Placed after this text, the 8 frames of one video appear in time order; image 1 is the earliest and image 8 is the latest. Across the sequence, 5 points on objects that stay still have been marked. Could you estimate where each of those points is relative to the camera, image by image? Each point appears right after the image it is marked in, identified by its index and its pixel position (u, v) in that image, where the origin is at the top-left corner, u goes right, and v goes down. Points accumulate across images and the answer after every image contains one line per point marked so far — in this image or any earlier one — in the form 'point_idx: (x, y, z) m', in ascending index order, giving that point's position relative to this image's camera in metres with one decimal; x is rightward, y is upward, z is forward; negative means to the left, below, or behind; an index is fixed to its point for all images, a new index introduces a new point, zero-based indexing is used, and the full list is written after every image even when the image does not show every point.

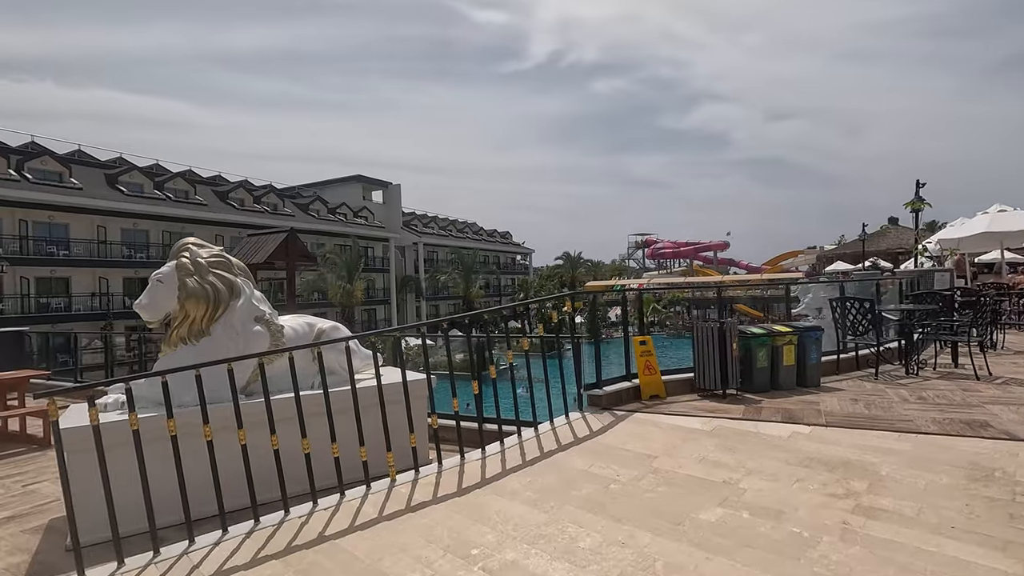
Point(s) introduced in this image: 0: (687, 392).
0: (+2.3, -1.4, +7.1) m
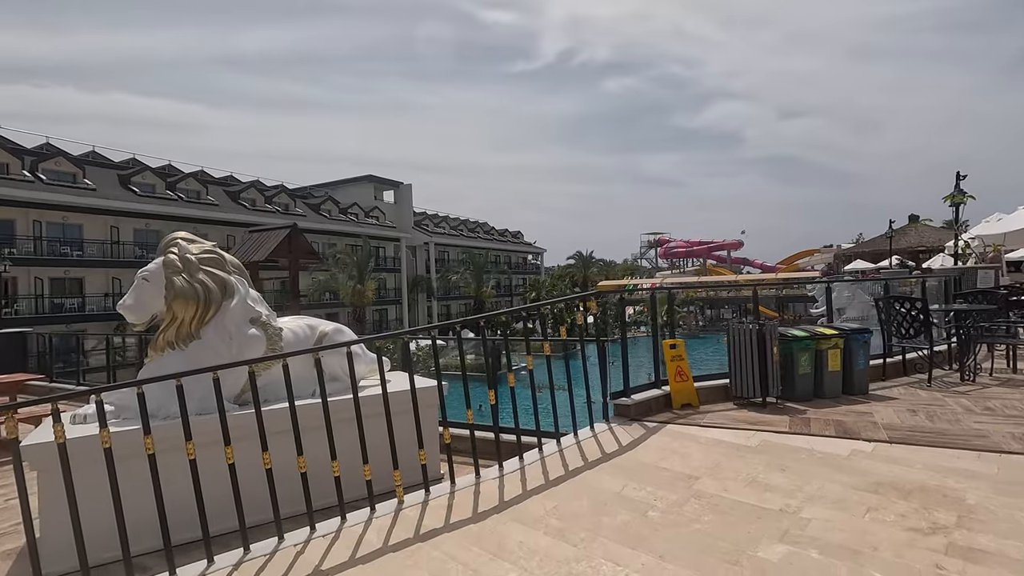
0: (+2.5, -1.4, +6.5) m
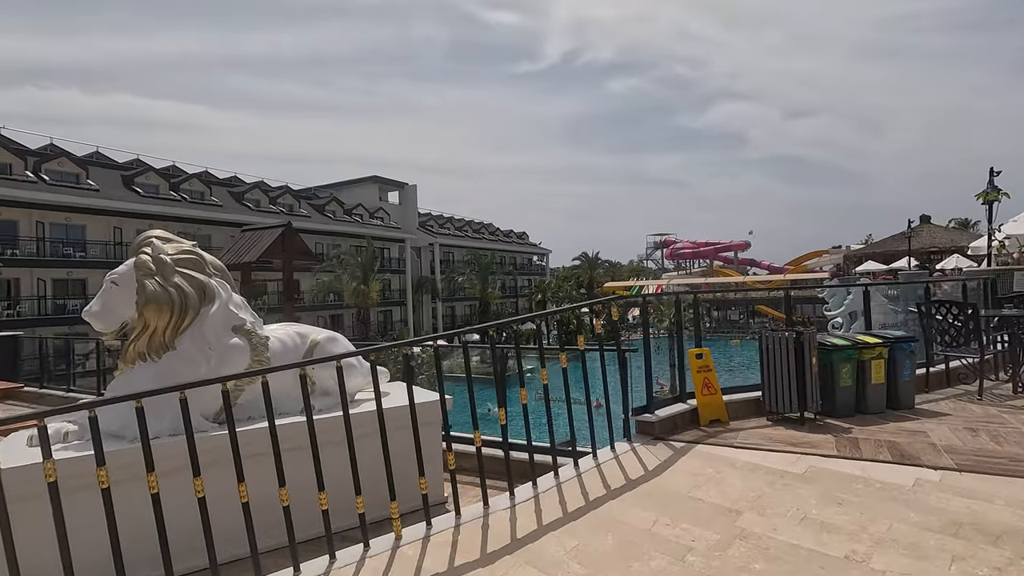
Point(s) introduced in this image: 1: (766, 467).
0: (+2.6, -1.4, +5.9) m
1: (+2.1, -1.5, +4.3) m
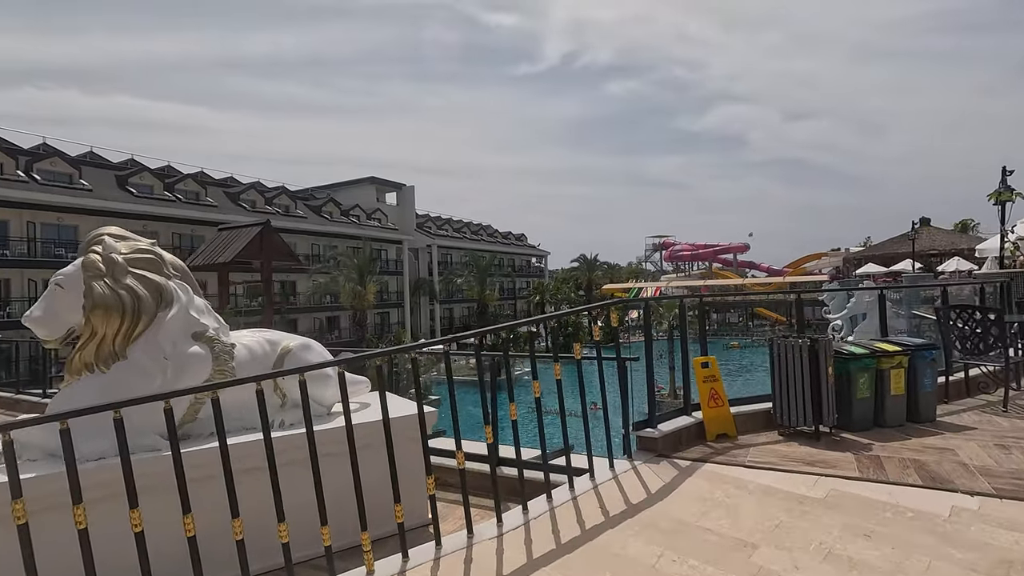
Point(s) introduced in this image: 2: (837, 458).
0: (+2.5, -1.4, +5.5) m
1: (+2.0, -1.5, +3.9) m
2: (+2.7, -1.4, +4.5) m
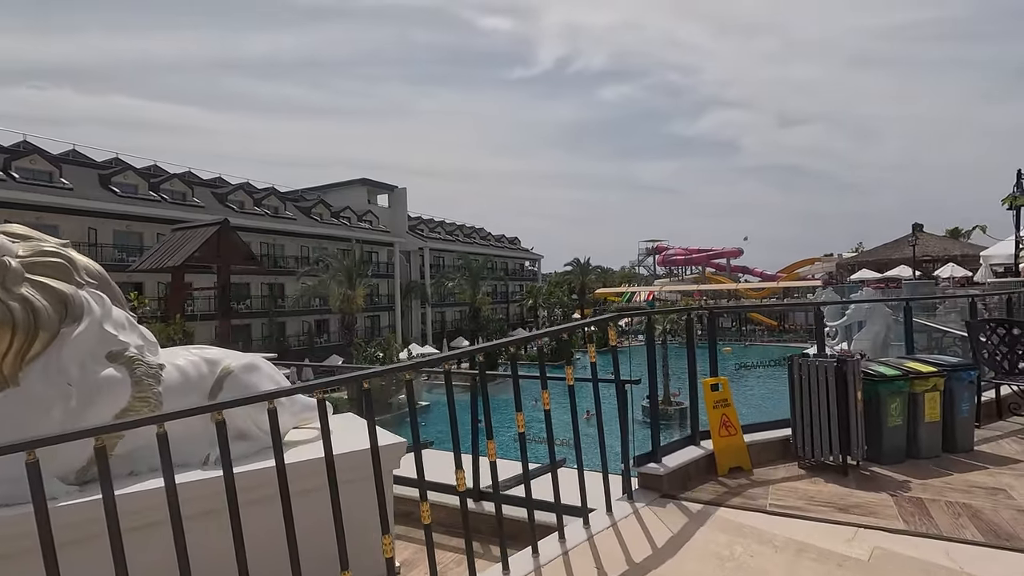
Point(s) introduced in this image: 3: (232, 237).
0: (+2.4, -1.6, +4.8) m
1: (+1.8, -1.6, +3.2) m
2: (+2.6, -1.5, +3.8) m
3: (-3.3, +0.6, +6.3) m
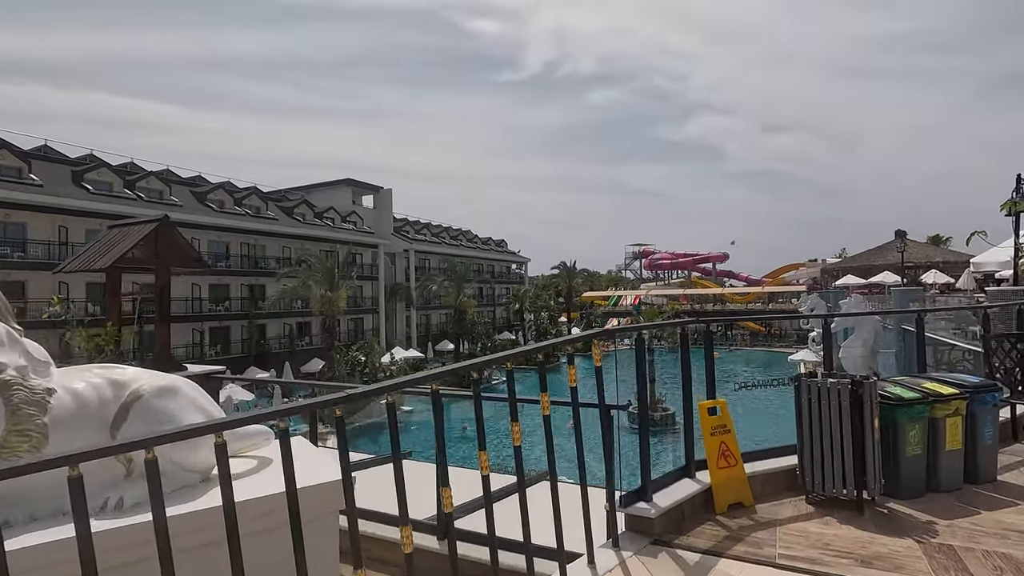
0: (+2.2, -1.6, +4.2) m
1: (+1.6, -1.6, +2.7) m
2: (+2.4, -1.6, +3.3) m
3: (-3.6, +0.5, +5.6) m
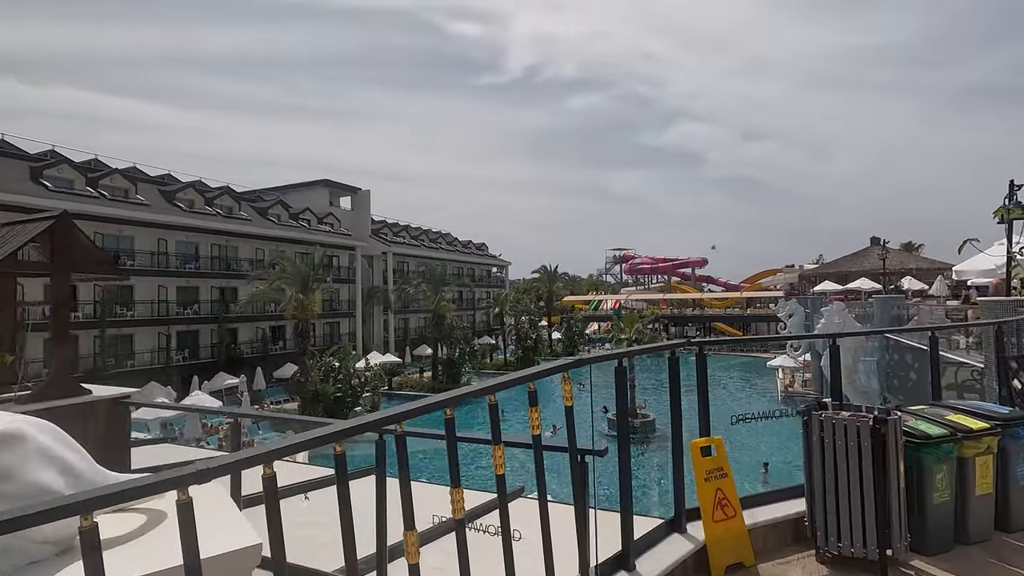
0: (+1.9, -1.7, +3.6) m
1: (+1.4, -1.7, +2.0) m
2: (+2.1, -1.7, +2.6) m
3: (-3.9, +0.5, +4.8) m
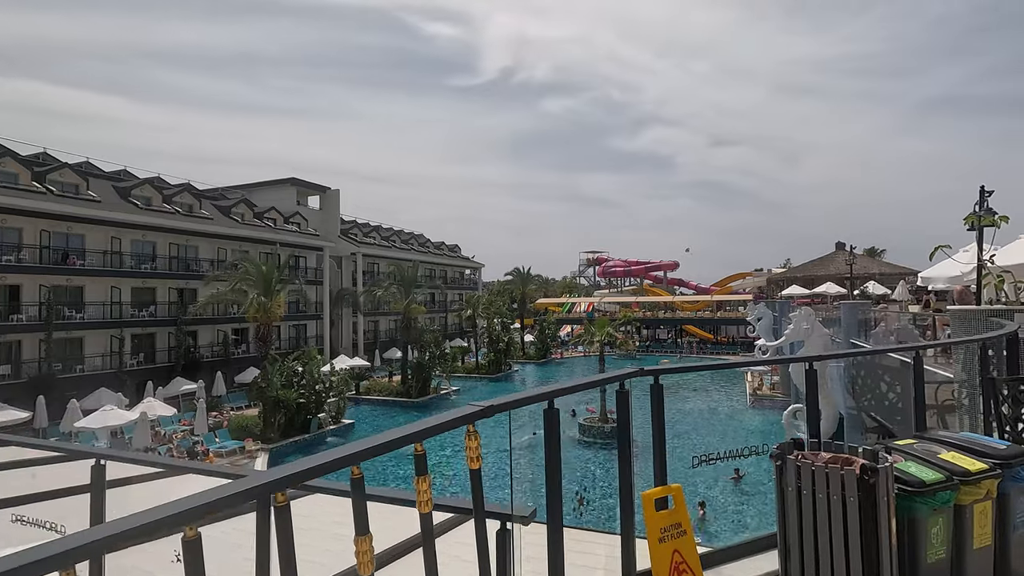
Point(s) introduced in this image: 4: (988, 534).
0: (+1.4, -1.8, +3.0) m
1: (+1.0, -1.8, +1.4) m
2: (+1.7, -1.8, +2.1) m
3: (-4.4, +0.4, +3.9) m
4: (+2.8, -1.4, +3.1) m
